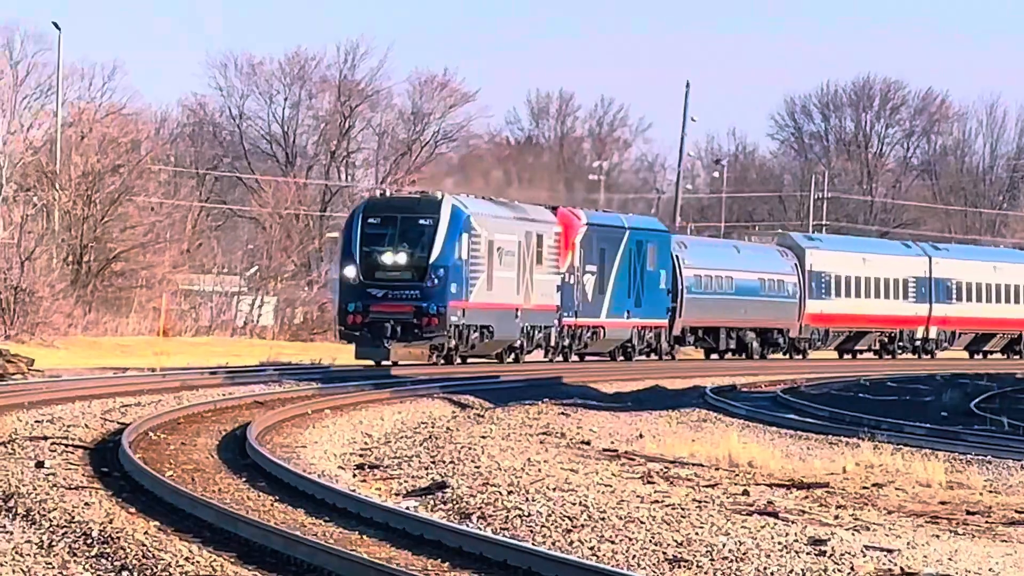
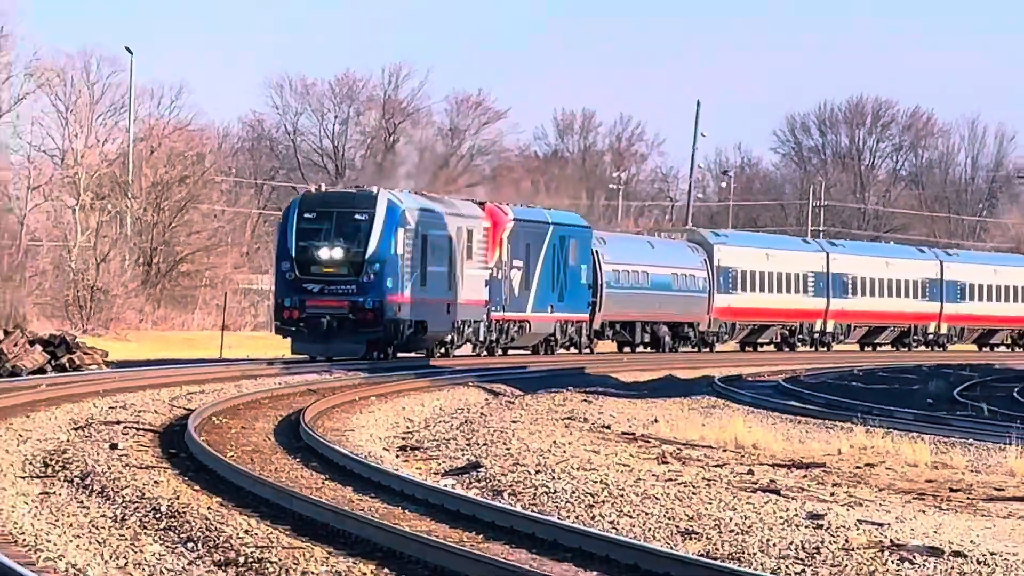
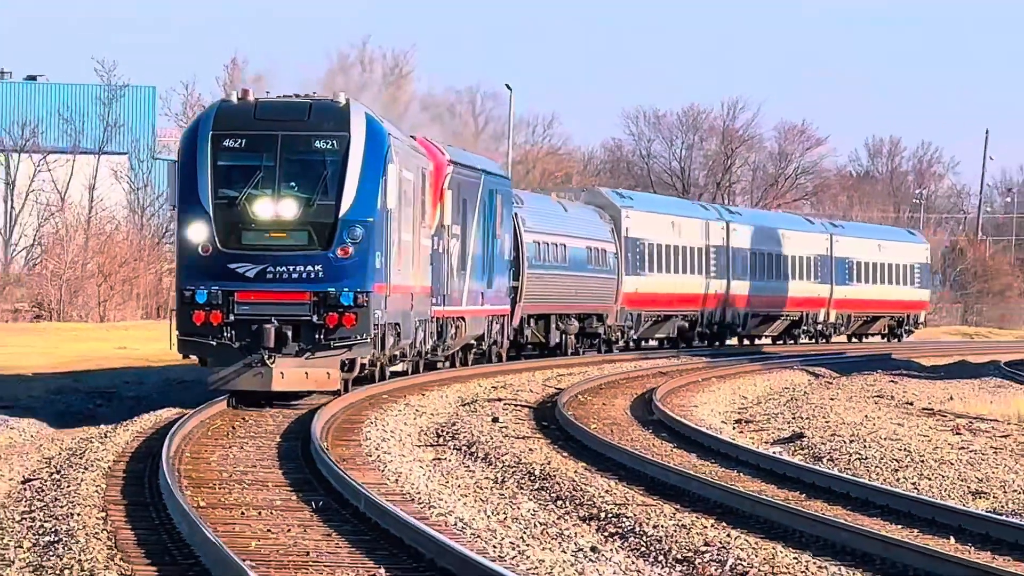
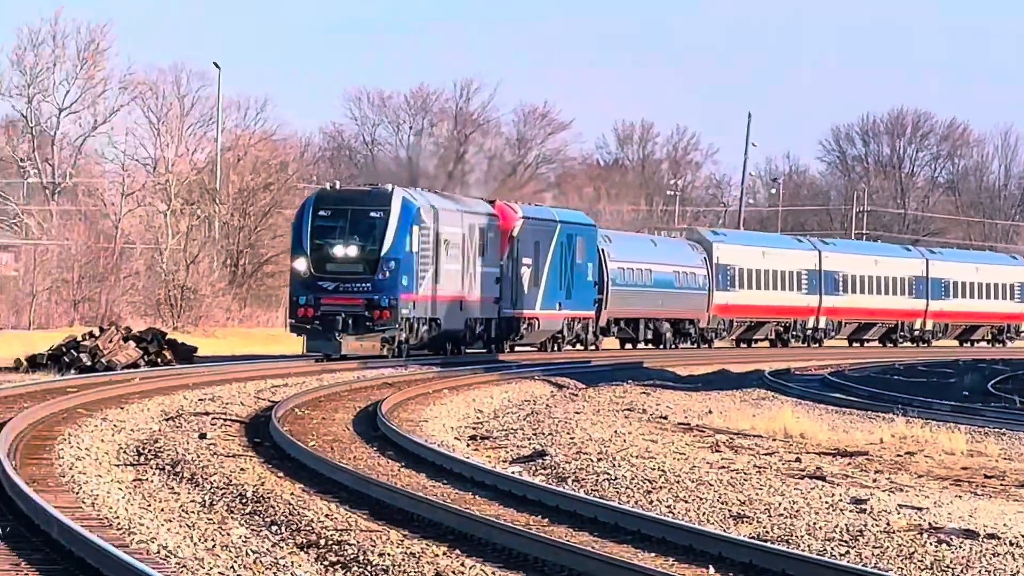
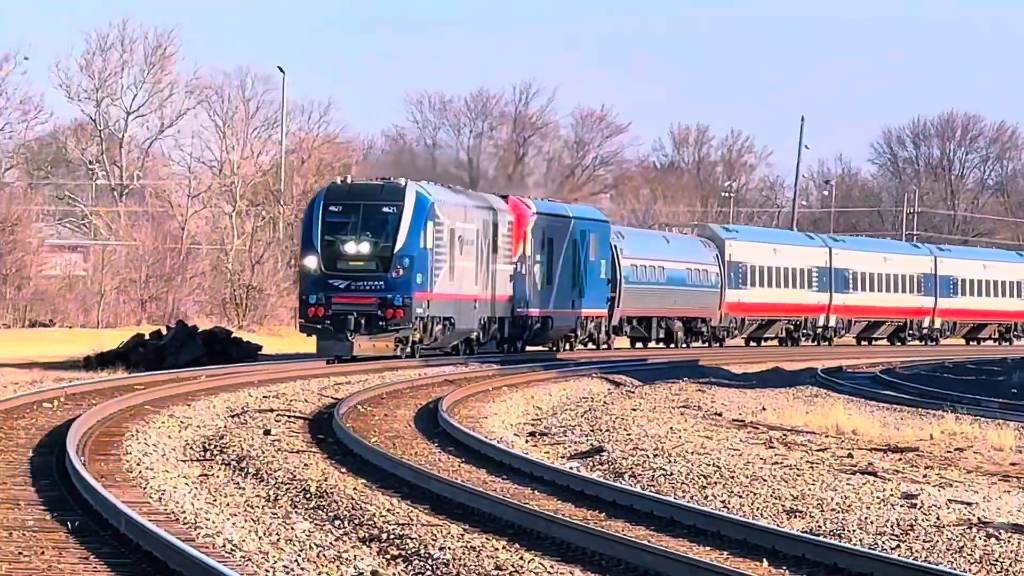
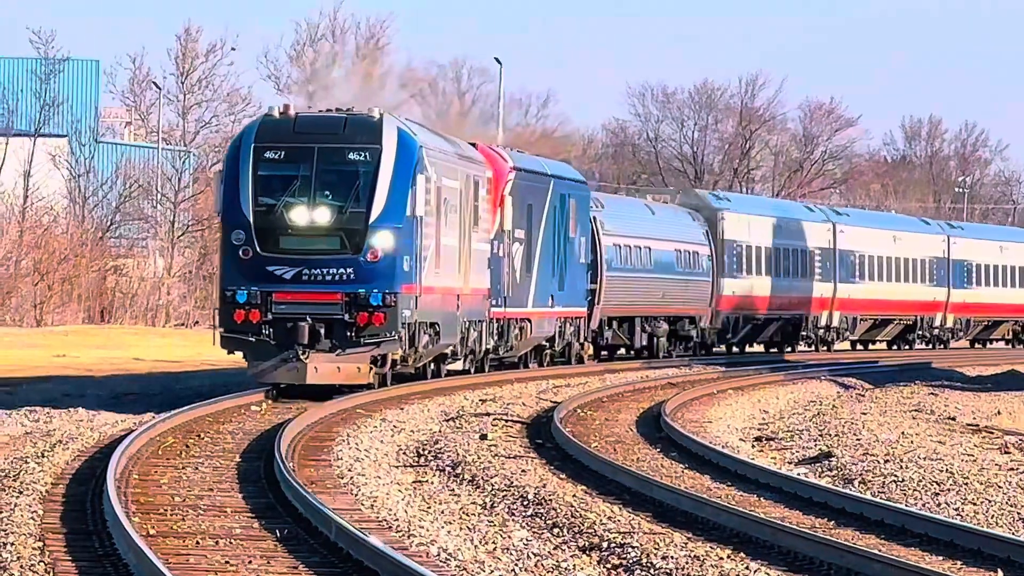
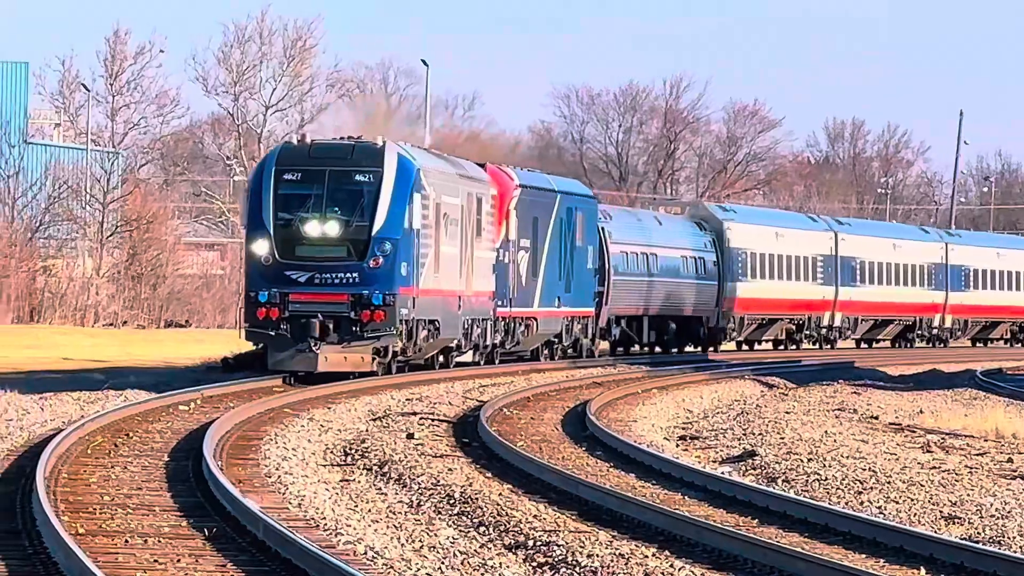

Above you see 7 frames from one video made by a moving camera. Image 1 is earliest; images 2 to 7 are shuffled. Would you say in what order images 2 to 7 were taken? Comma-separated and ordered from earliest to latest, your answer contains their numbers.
2, 4, 5, 7, 6, 3
